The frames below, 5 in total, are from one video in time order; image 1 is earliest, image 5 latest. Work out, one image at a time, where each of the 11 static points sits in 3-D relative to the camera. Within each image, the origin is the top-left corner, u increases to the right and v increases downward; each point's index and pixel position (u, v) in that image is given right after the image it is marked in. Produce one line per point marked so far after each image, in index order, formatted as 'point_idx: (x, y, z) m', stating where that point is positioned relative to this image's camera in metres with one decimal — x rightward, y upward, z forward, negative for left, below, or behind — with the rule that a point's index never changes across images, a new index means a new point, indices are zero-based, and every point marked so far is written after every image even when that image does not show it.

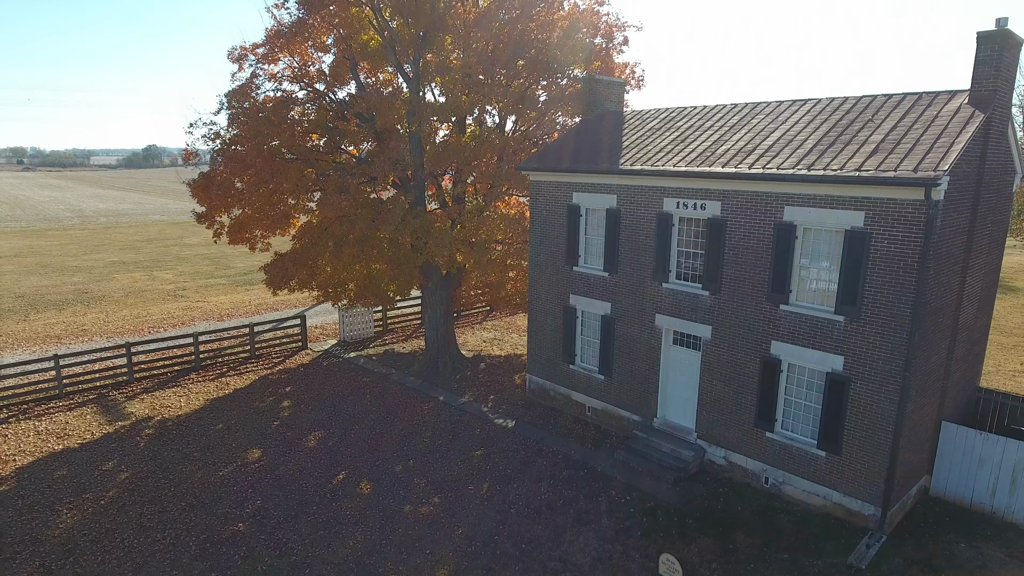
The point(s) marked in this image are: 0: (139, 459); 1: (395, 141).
0: (-7.4, -3.4, +11.7) m
1: (-2.8, +3.4, +14.0) m
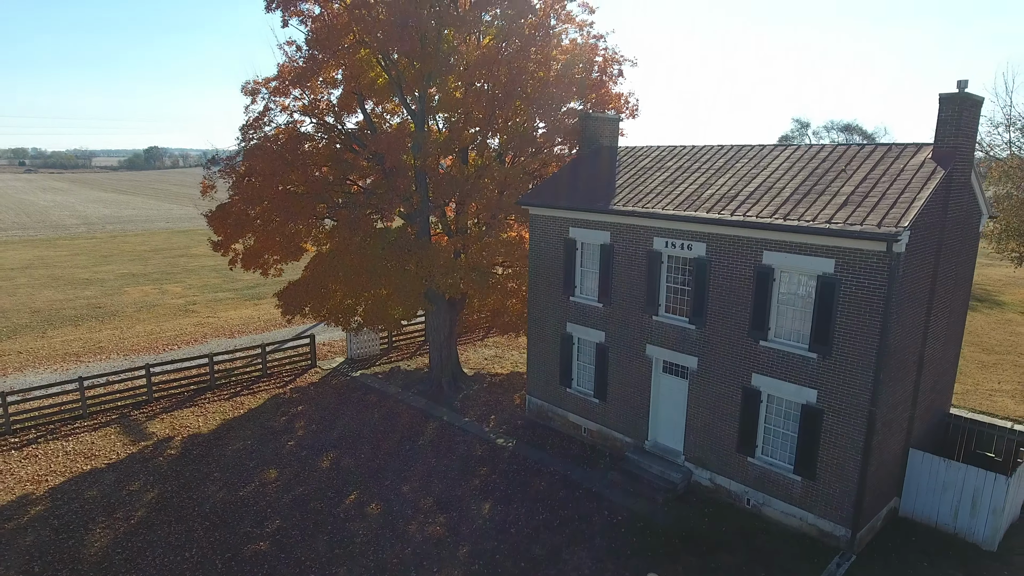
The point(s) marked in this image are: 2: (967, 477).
0: (-7.4, -4.0, +12.5) m
1: (-2.8, +2.8, +14.8) m
2: (+7.7, -3.2, +10.0) m
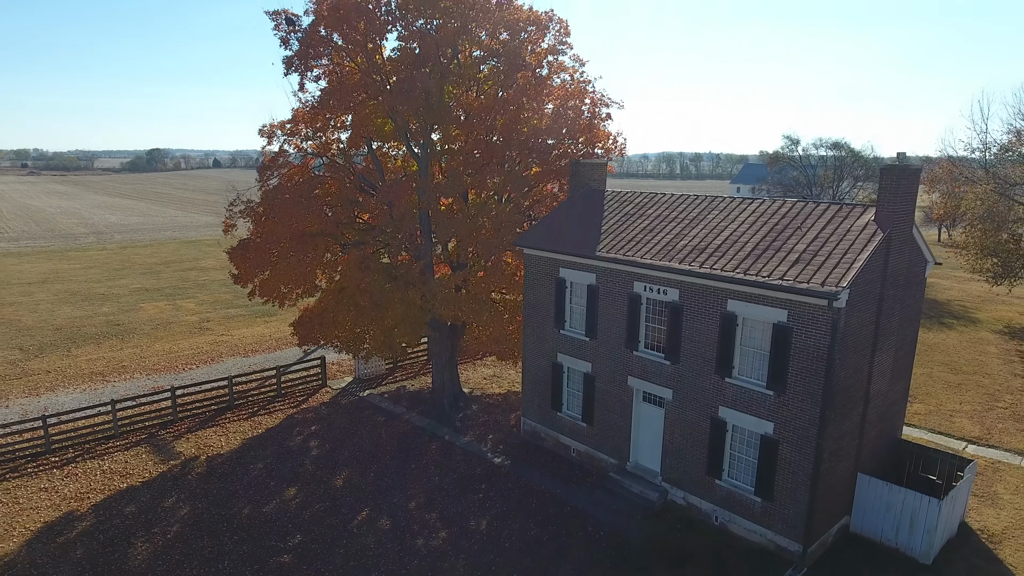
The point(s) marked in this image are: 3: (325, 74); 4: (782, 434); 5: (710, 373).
0: (-7.5, -4.9, +13.8) m
1: (-2.9, +1.9, +16.2) m
2: (+7.6, -4.1, +11.3) m
3: (-5.1, +5.9, +16.3) m
4: (+5.1, -2.7, +11.1) m
5: (+4.0, -1.7, +12.0) m
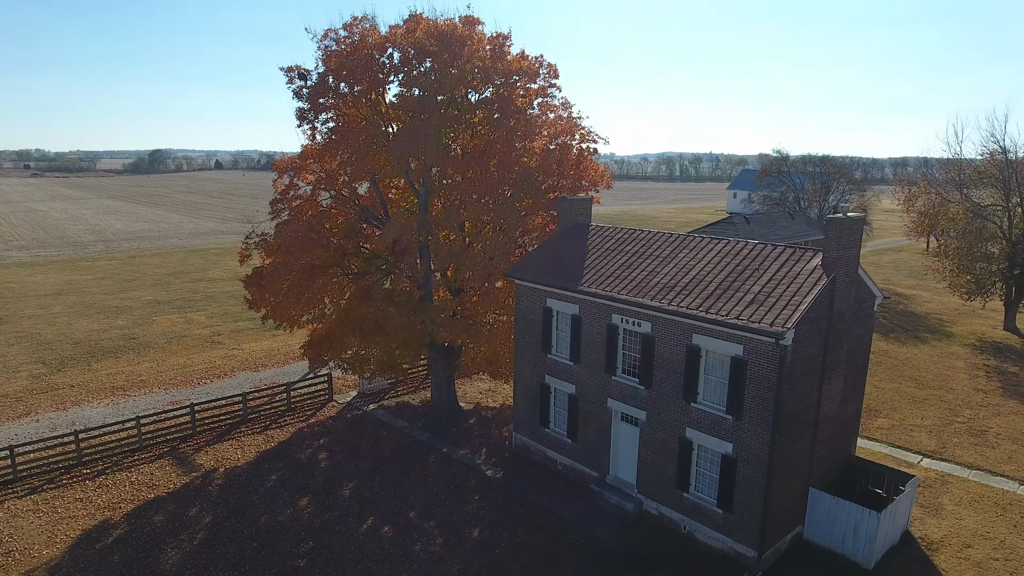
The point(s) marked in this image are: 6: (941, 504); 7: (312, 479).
0: (-7.7, -5.6, +15.3) m
1: (-3.1, +1.1, +17.7) m
2: (+7.3, -4.8, +12.8) m
3: (-5.4, +5.1, +17.8) m
4: (+4.9, -3.5, +12.6) m
5: (+3.8, -2.5, +13.5) m
6: (+11.1, -5.6, +15.2) m
7: (-5.7, -5.4, +16.7) m
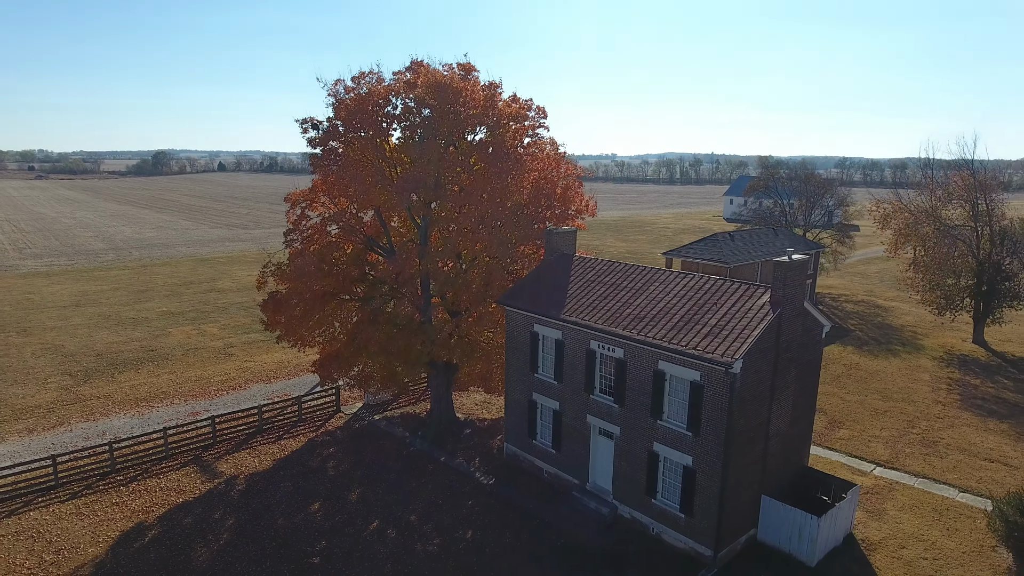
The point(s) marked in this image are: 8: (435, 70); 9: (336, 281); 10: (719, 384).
0: (-8.0, -6.4, +17.2) m
1: (-3.4, +0.3, +19.5) m
2: (+7.0, -5.6, +14.6) m
3: (-5.7, +4.3, +19.6) m
4: (+4.6, -4.3, +14.4) m
5: (+3.5, -3.3, +15.3) m
6: (+10.8, -6.4, +17.1) m
7: (-5.9, -6.2, +18.5) m
8: (-2.5, +7.2, +19.5) m
9: (-5.8, +0.3, +19.6) m
10: (+4.8, -2.2, +13.7) m
